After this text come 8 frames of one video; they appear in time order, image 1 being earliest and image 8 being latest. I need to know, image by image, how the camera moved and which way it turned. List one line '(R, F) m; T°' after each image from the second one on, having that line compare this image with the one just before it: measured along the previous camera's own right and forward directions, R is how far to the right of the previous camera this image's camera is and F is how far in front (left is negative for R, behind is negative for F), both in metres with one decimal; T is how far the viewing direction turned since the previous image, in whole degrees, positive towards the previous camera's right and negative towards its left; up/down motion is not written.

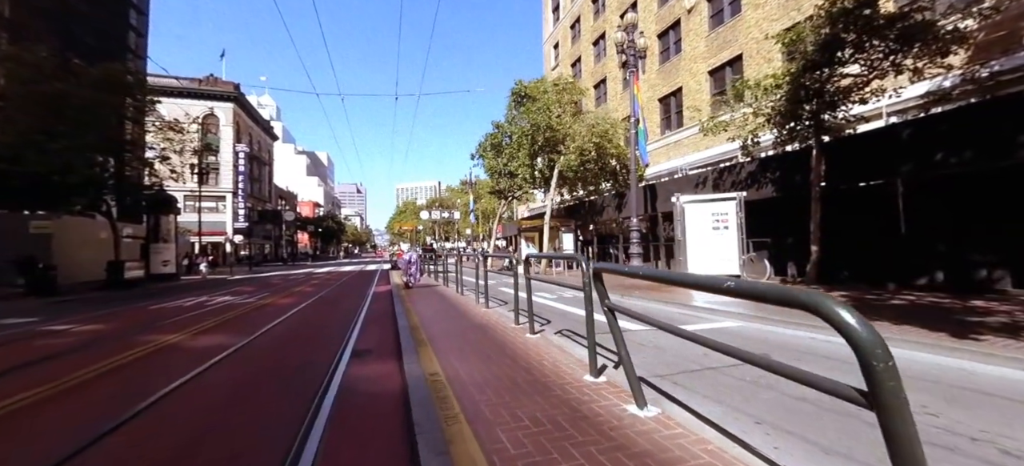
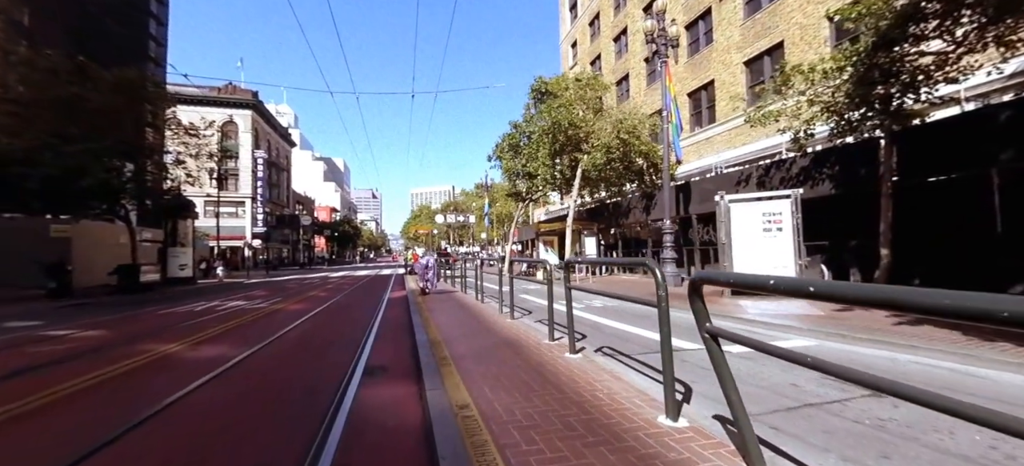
(-0.3, +1.1) m; -2°
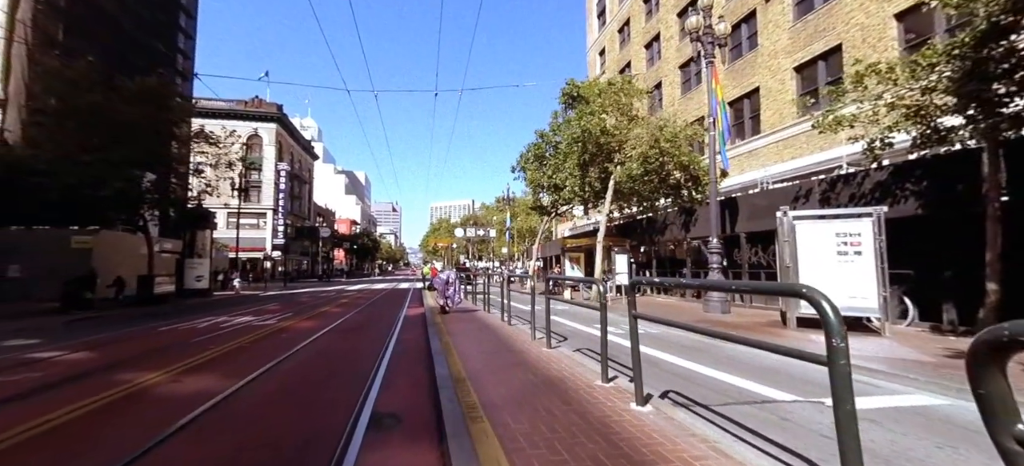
(-0.4, +1.3) m; -2°
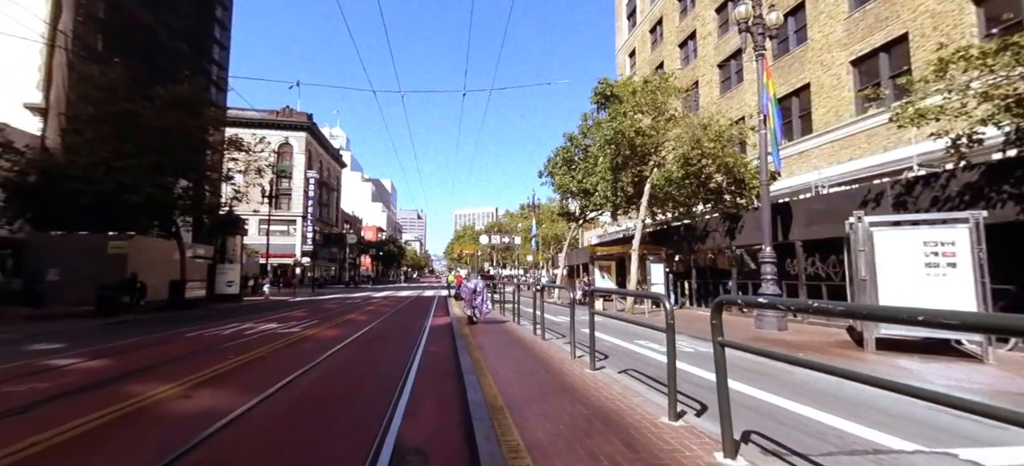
(-0.3, +0.9) m; -3°
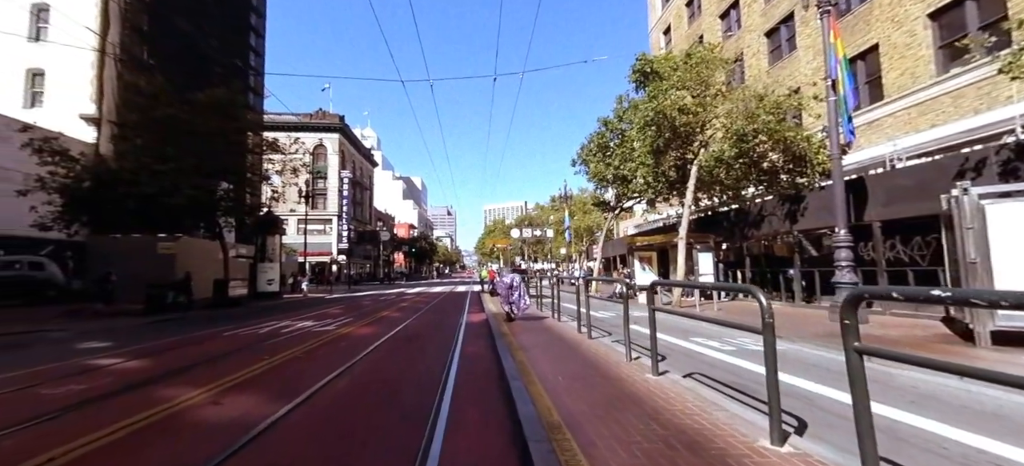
(-0.3, +0.9) m; -4°
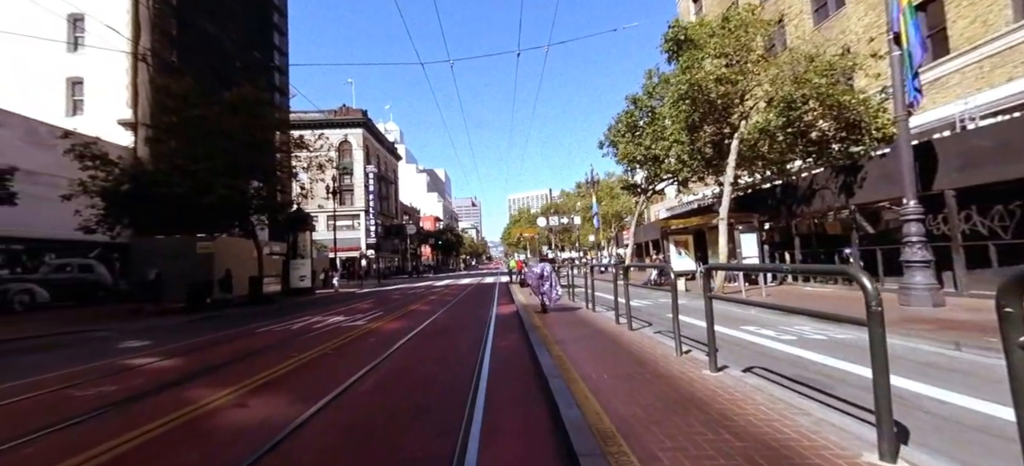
(-0.1, +0.6) m; -3°
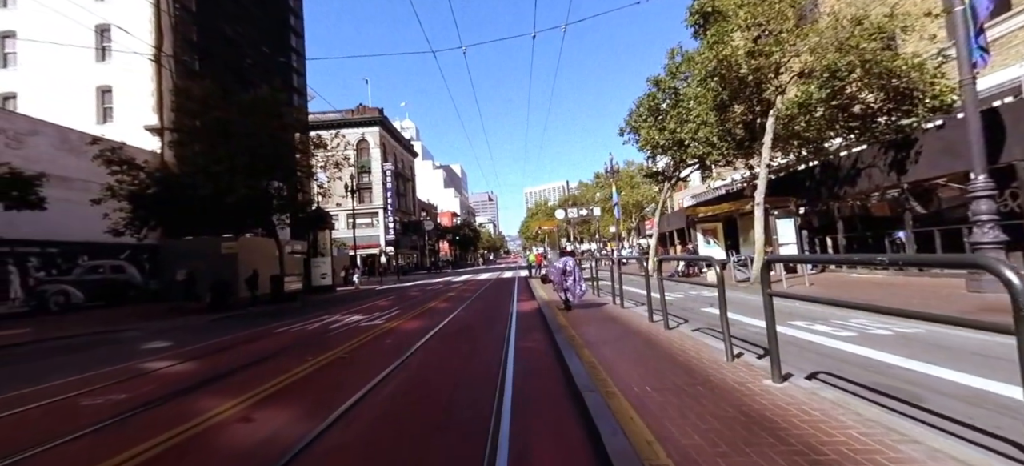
(-0.1, +0.7) m; -2°
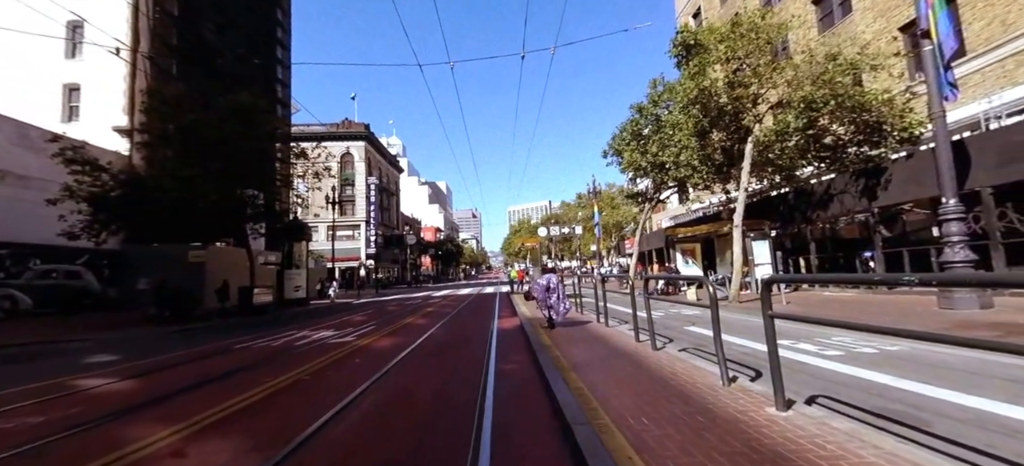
(0.0, +0.5) m; +2°
